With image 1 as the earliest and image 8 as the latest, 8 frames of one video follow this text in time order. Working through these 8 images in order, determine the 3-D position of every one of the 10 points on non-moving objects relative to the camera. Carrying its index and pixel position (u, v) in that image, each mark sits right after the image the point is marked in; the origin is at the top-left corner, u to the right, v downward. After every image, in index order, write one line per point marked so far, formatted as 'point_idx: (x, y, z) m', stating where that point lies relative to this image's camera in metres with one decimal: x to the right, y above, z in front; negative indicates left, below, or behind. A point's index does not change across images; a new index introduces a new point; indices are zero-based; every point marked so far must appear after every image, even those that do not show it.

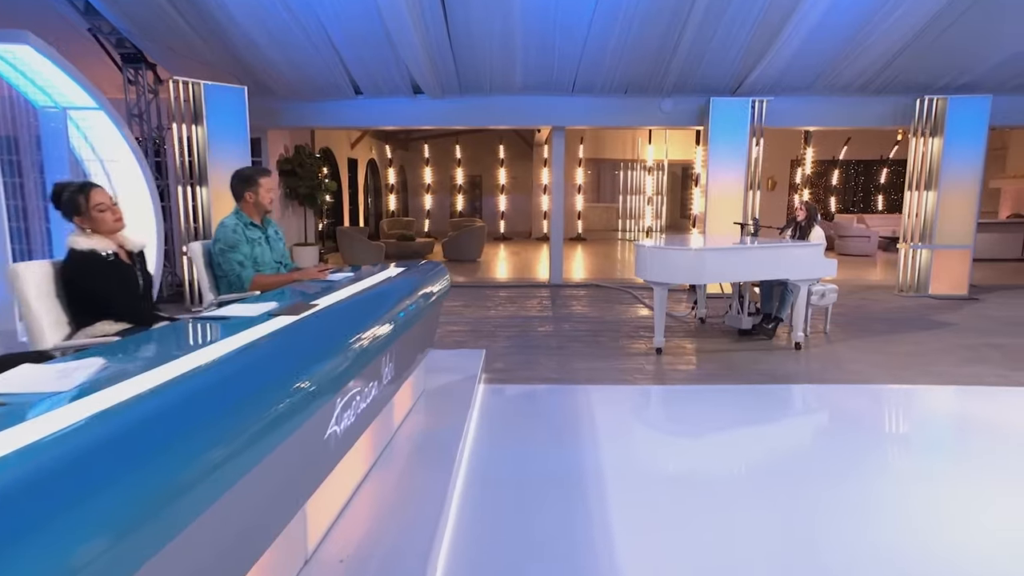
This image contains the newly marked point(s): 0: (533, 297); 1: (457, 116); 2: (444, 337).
0: (+0.3, -0.1, +7.8) m
1: (-0.8, +2.3, +8.2) m
2: (-0.6, -0.5, +5.6) m
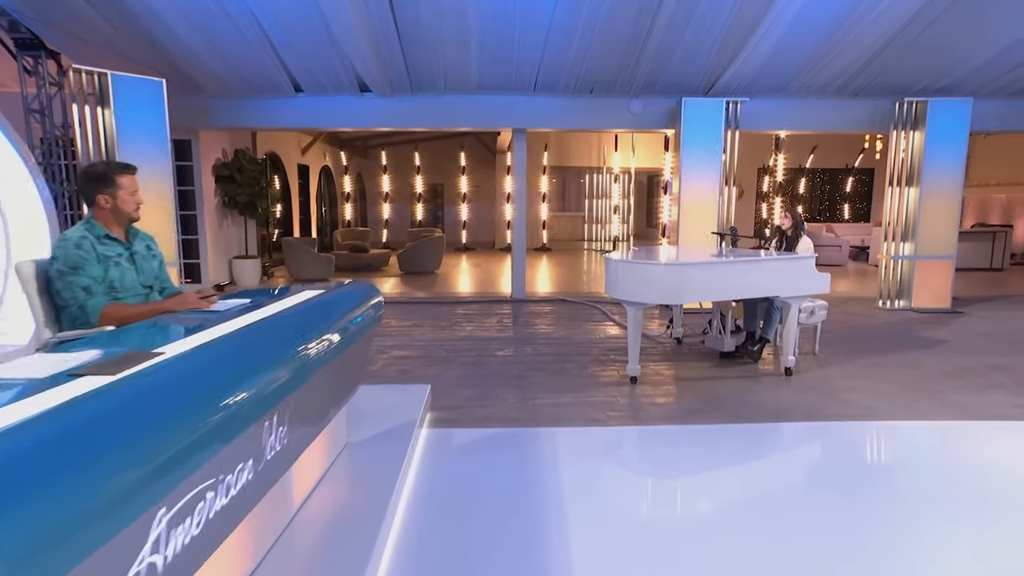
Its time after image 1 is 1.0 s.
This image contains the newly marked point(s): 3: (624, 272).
0: (-0.2, -0.3, +7.1) m
1: (-1.3, +2.1, +7.5) m
2: (-1.0, -0.6, +4.9) m
3: (+0.8, +0.1, +4.2) m
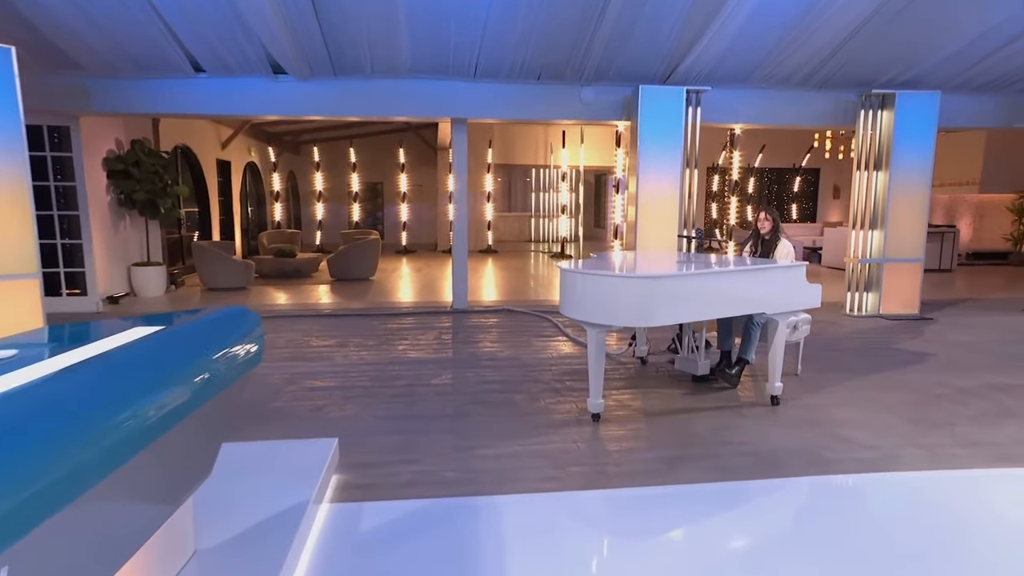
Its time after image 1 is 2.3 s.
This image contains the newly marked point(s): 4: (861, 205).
0: (-0.8, -0.4, +6.2) m
1: (-1.9, +2.0, +6.6) m
2: (-1.4, -0.7, +4.0) m
3: (+0.4, 0.0, +3.4) m
4: (+3.9, +0.9, +7.0) m
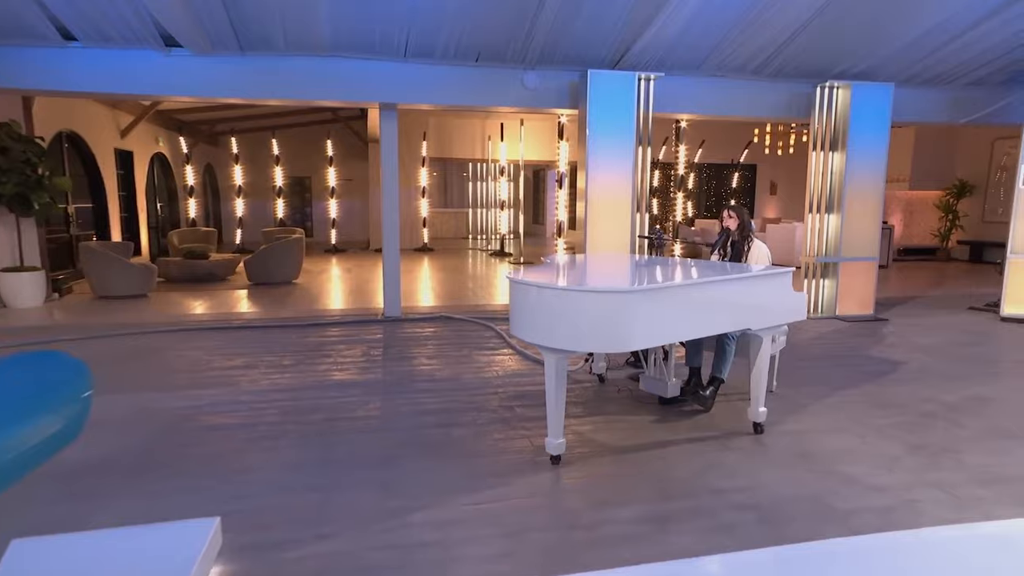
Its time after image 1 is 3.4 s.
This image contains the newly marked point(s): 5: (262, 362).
0: (-1.4, -0.5, +5.5) m
1: (-2.5, +1.9, +5.7) m
2: (-1.7, -0.8, +3.2) m
3: (+0.1, -0.1, +2.8) m
4: (+3.3, +0.9, +6.7) m
5: (-2.0, -0.6, +4.8) m
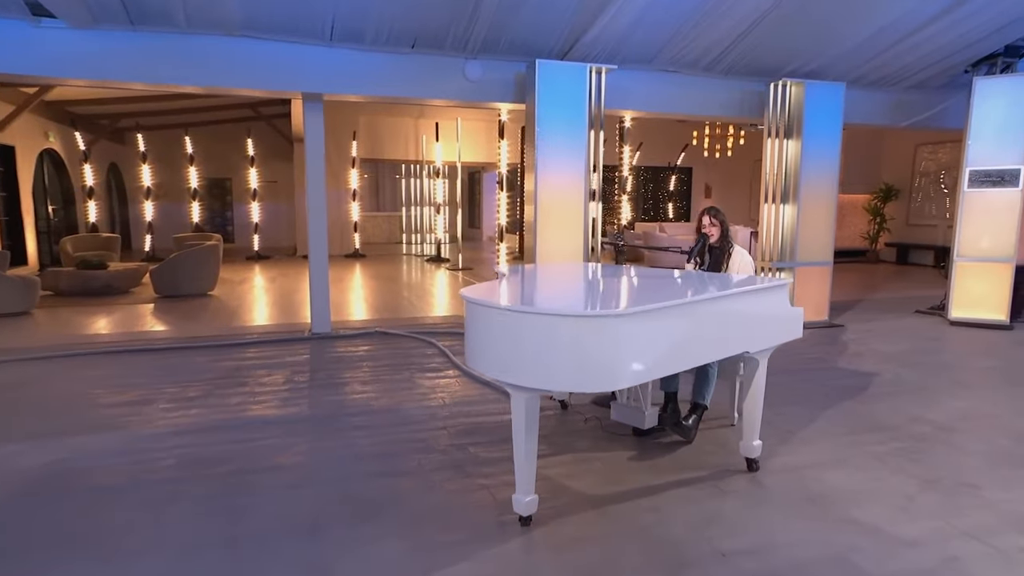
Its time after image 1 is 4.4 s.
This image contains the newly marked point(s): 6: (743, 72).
0: (-1.8, -0.6, +4.8) m
1: (-3.0, +1.8, +4.9) m
2: (-1.9, -0.9, +2.4) m
3: (0.0, -0.2, +2.3) m
4: (+2.7, +0.8, +6.4) m
5: (-2.3, -0.7, +4.0) m
6: (+2.4, +2.2, +6.4) m
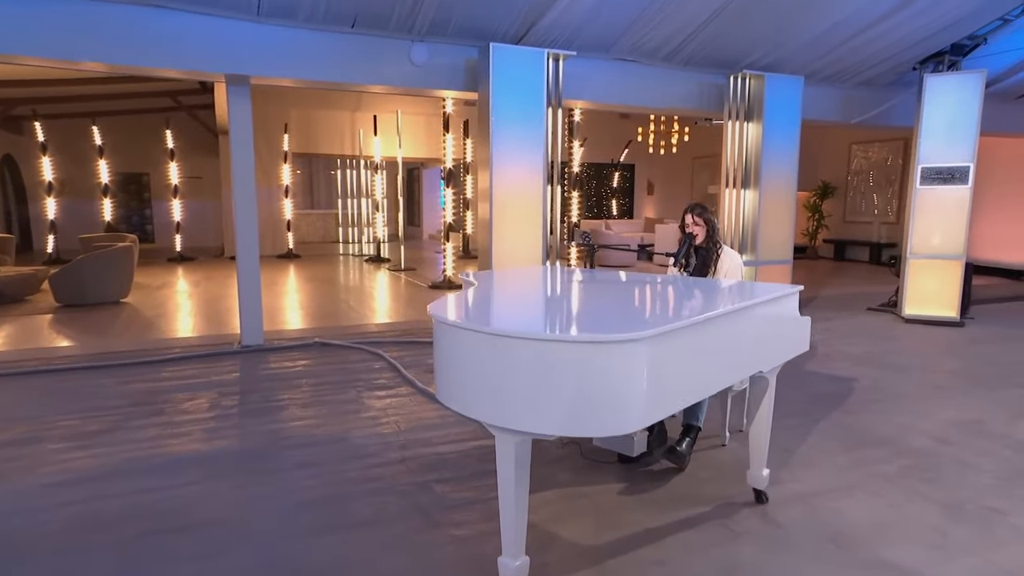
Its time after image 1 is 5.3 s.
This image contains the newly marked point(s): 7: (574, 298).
0: (-2.1, -0.7, +4.1) m
1: (-3.3, +1.7, +4.1) m
2: (-1.9, -1.0, +1.8) m
3: (-0.1, -0.2, +1.8) m
4: (+2.2, +0.8, +6.2) m
5: (-2.5, -0.8, +3.4) m
6: (+1.9, +2.2, +6.2) m
7: (+0.3, 0.0, +3.0) m
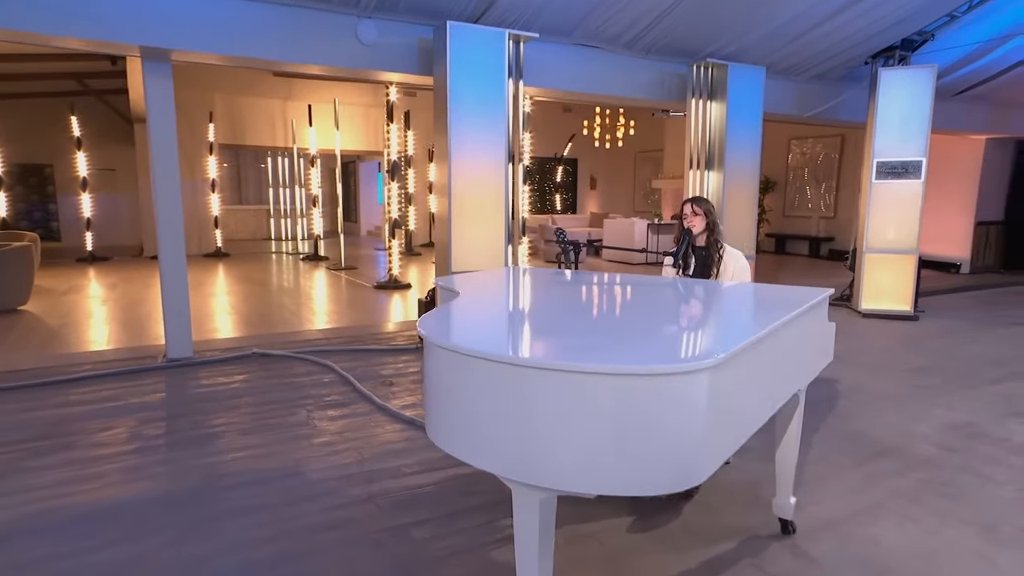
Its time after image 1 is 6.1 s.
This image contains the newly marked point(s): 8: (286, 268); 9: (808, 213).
0: (-2.3, -0.7, +3.5) m
1: (-3.5, +1.6, +3.4) m
2: (-1.9, -1.1, +1.2) m
3: (0.0, -0.2, +1.4) m
4: (+1.8, +0.8, +6.0) m
5: (-2.6, -0.8, +2.7) m
6: (+1.5, +2.3, +5.9) m
7: (+0.2, -0.1, +2.6) m
8: (-3.7, +0.3, +10.2) m
9: (+6.2, +1.6, +12.8) m
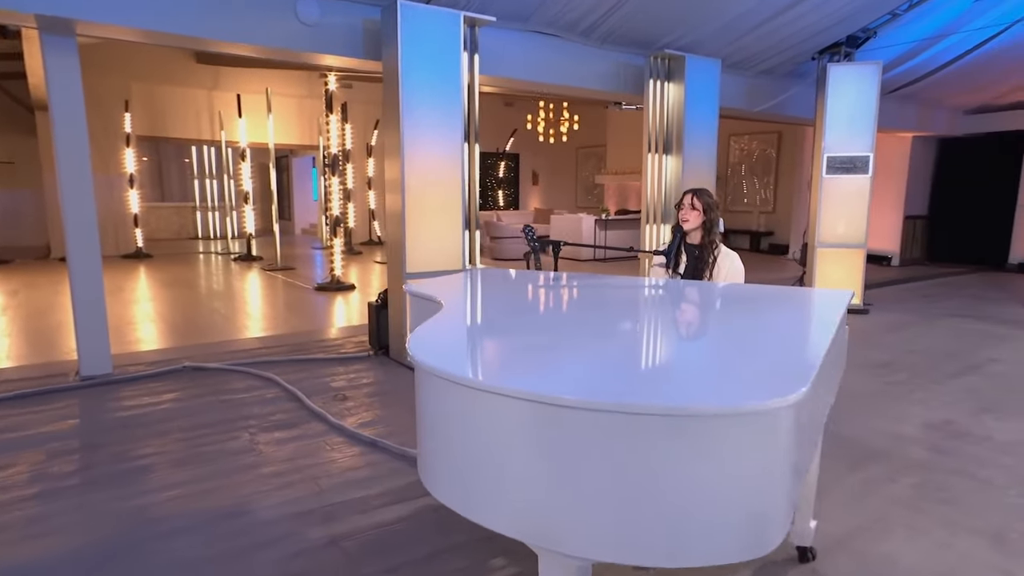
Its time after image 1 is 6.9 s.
0: (-2.4, -0.8, +3.0) m
1: (-3.7, +1.5, +2.7) m
2: (-1.8, -1.1, +0.8) m
3: (0.0, -0.3, +1.1) m
4: (+1.3, +0.9, +5.9) m
5: (-2.7, -0.9, +2.2) m
6: (+1.0, +2.3, +5.7) m
7: (+0.2, -0.1, +2.3) m
8: (-4.5, +0.3, +9.5) m
9: (+5.0, +1.7, +13.1) m
